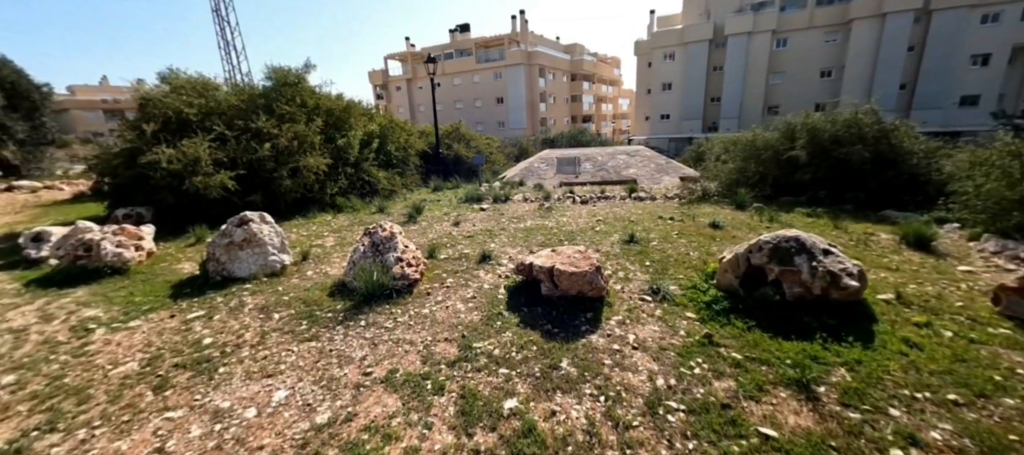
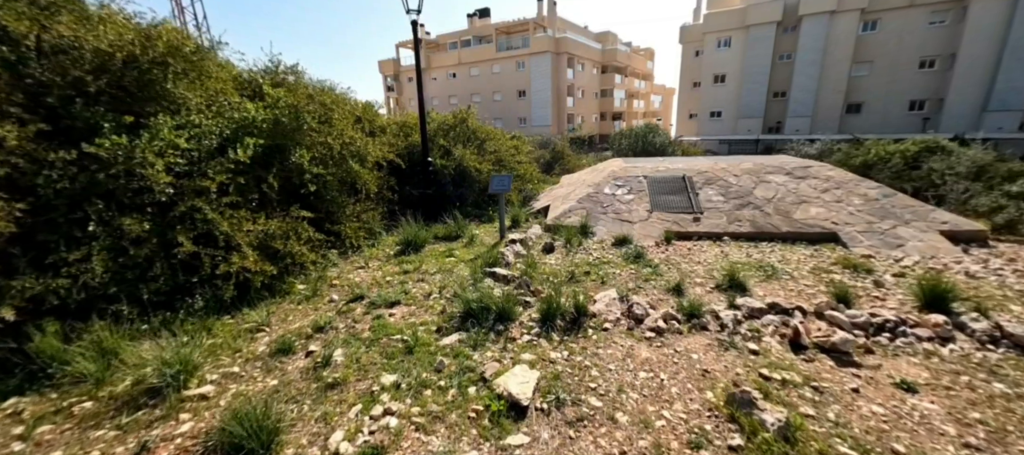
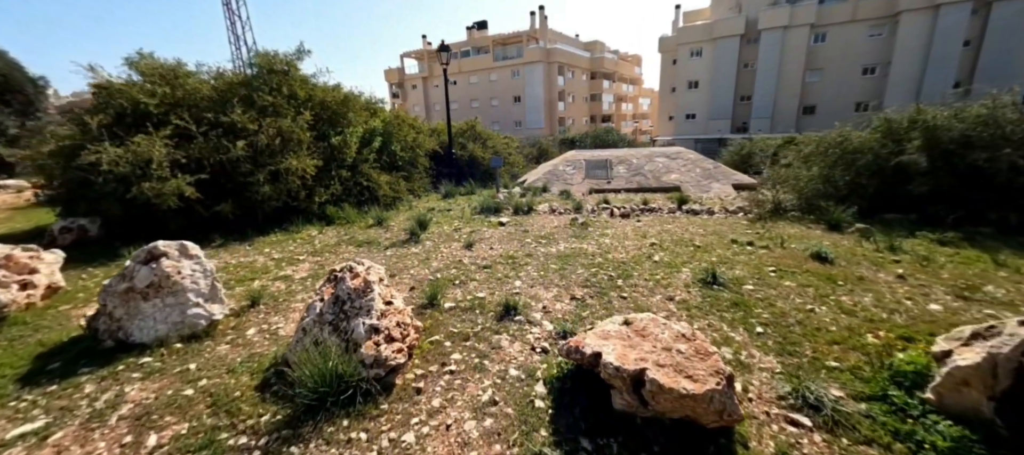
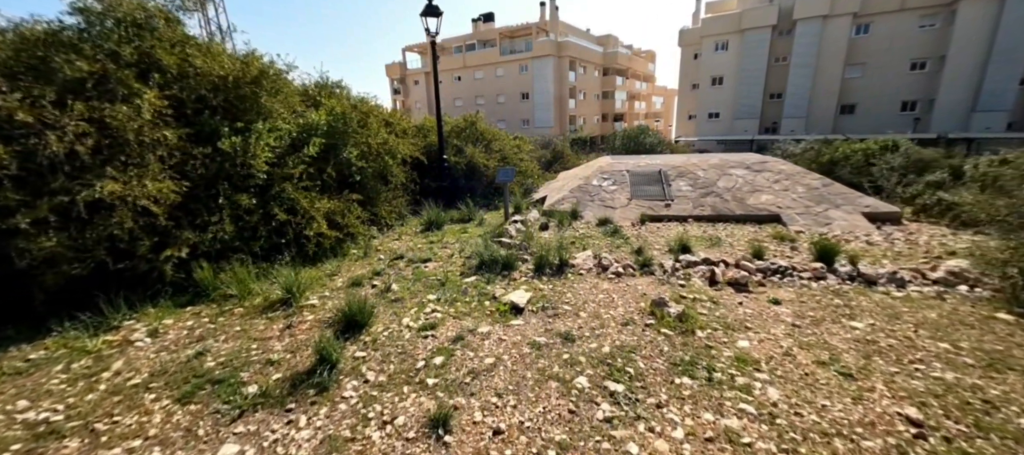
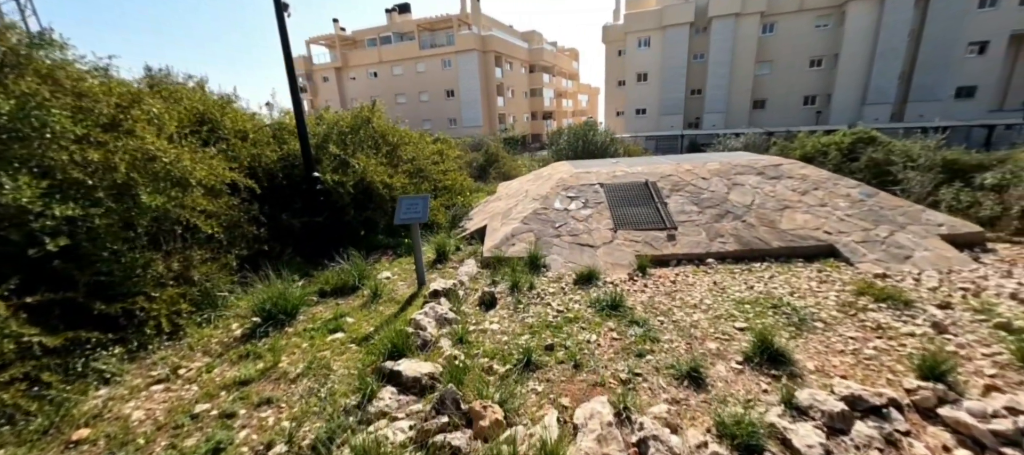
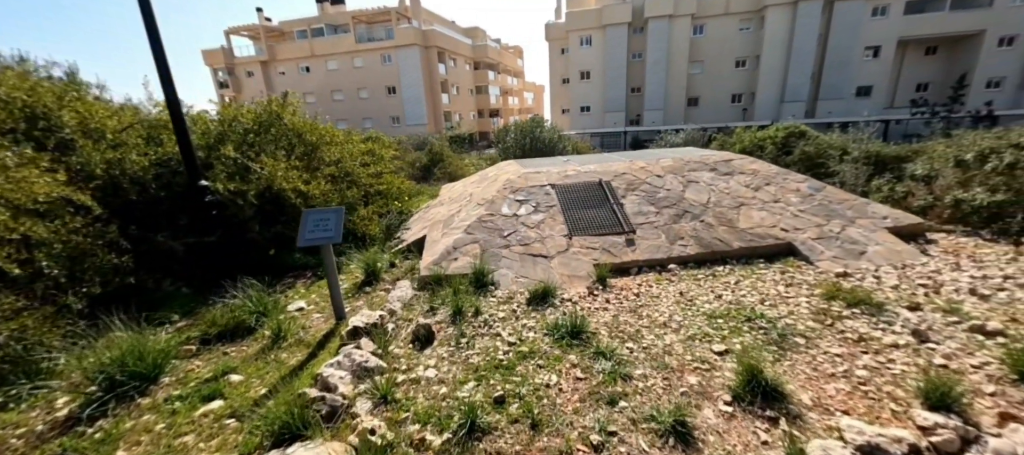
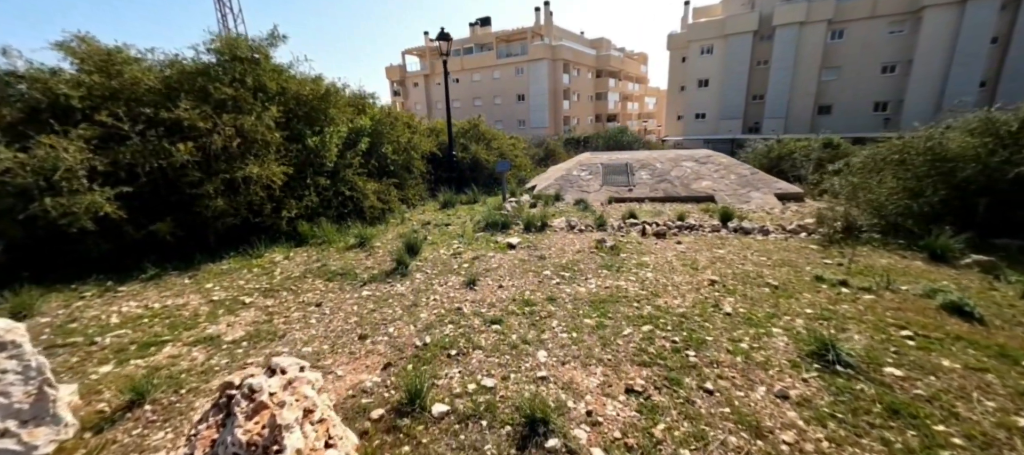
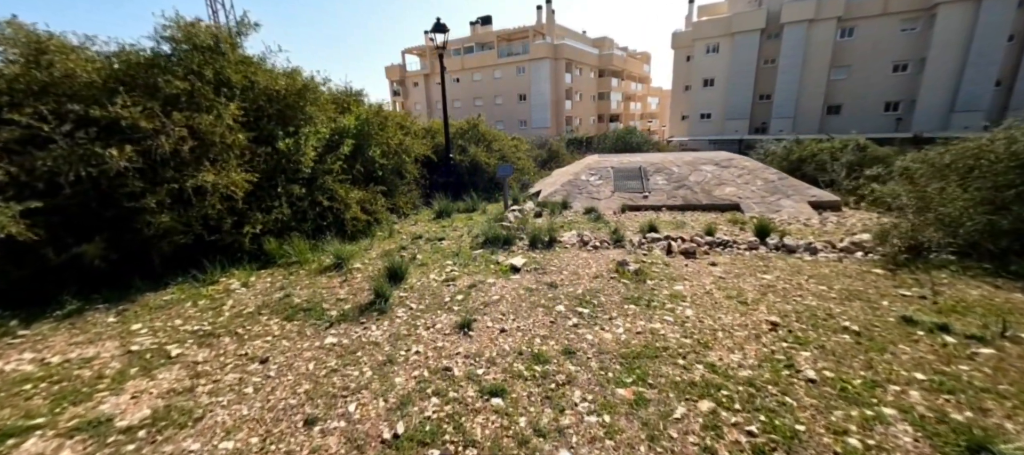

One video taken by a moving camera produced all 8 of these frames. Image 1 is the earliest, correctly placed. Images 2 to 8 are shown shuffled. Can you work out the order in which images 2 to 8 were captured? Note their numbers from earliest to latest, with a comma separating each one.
3, 7, 8, 4, 2, 5, 6
